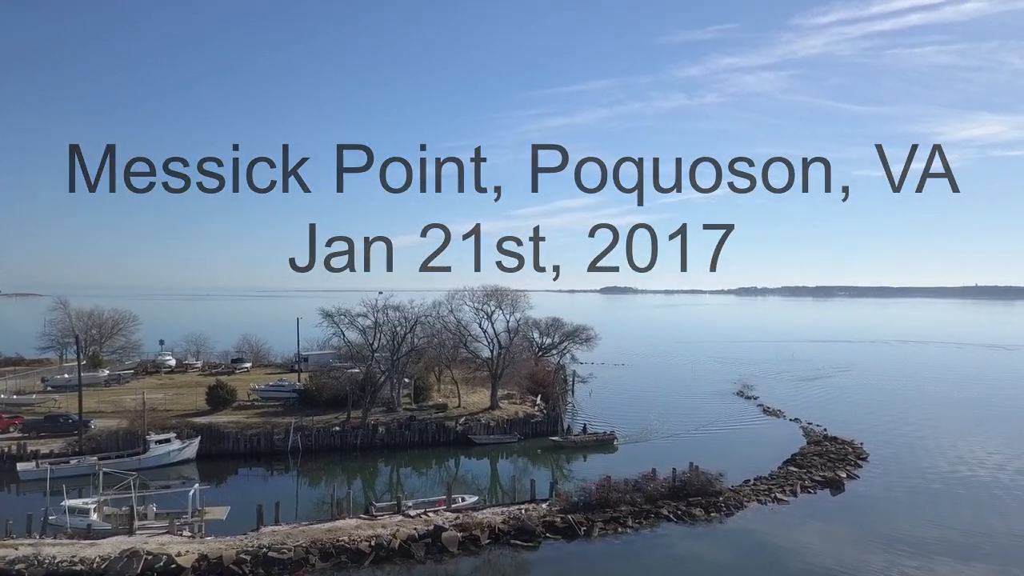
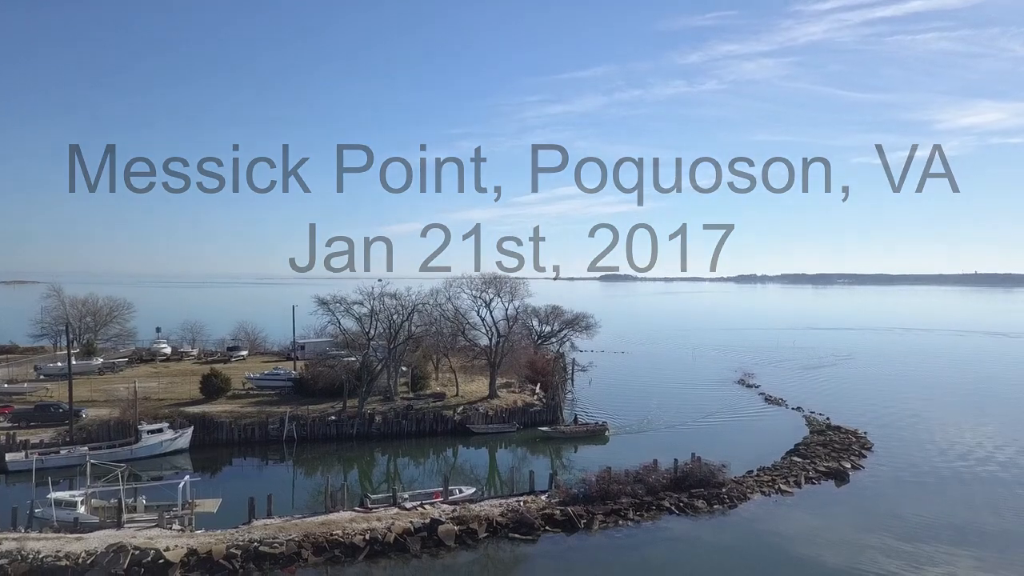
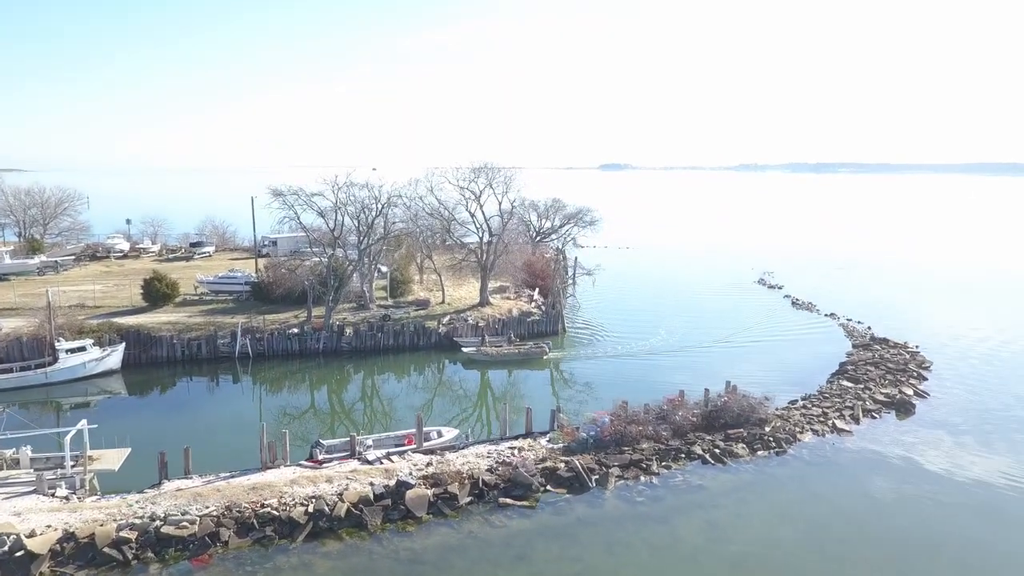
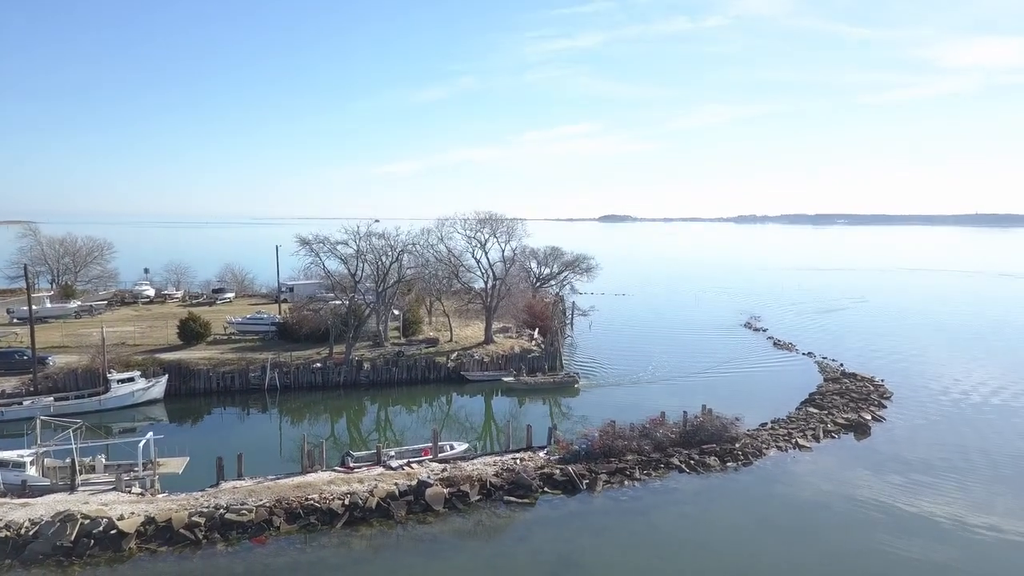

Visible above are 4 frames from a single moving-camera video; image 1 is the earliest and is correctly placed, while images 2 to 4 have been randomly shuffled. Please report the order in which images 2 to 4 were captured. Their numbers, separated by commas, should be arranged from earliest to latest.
2, 4, 3
